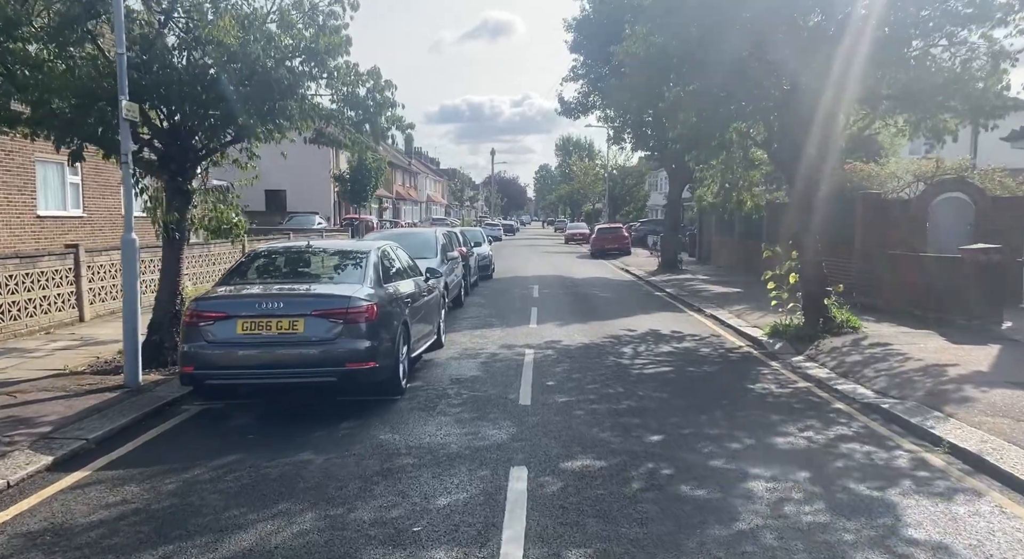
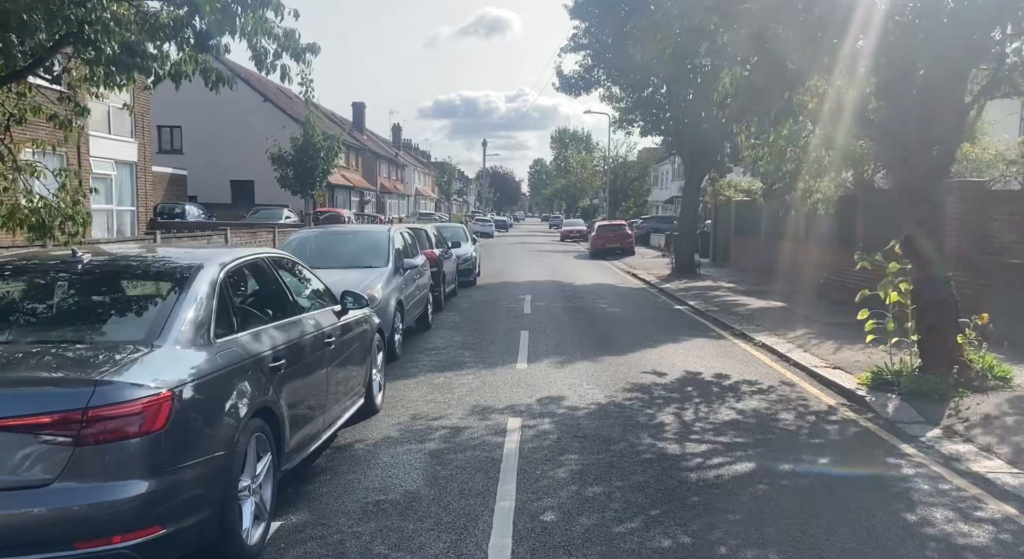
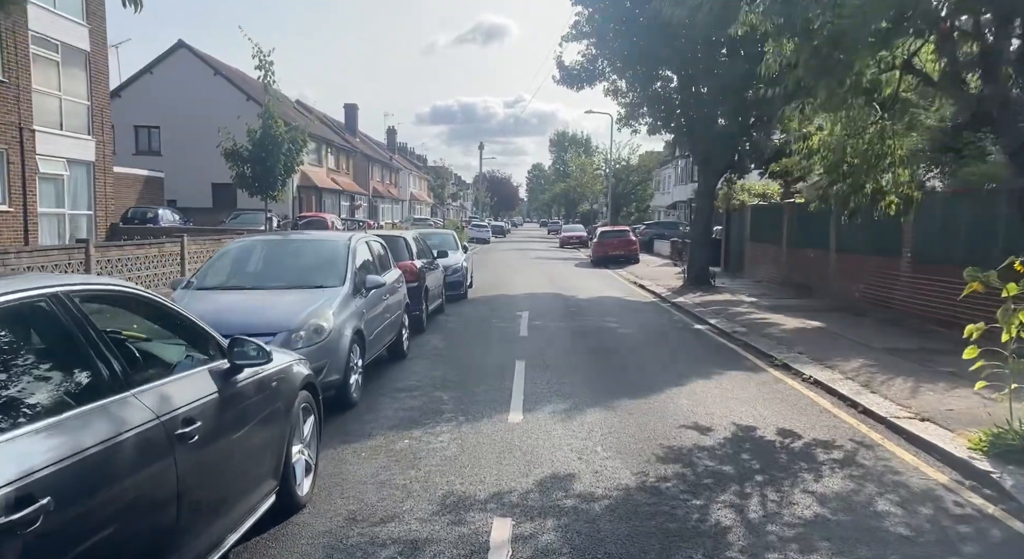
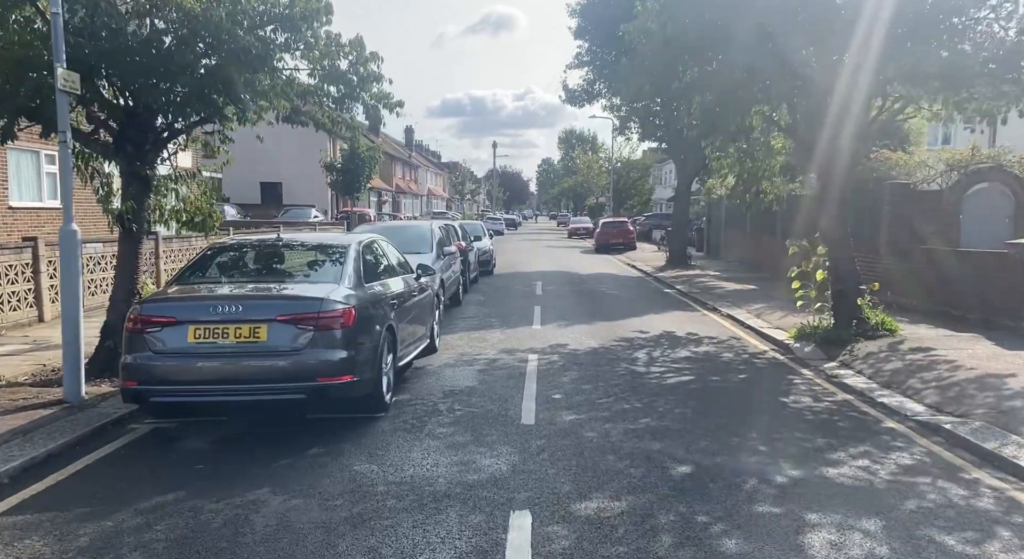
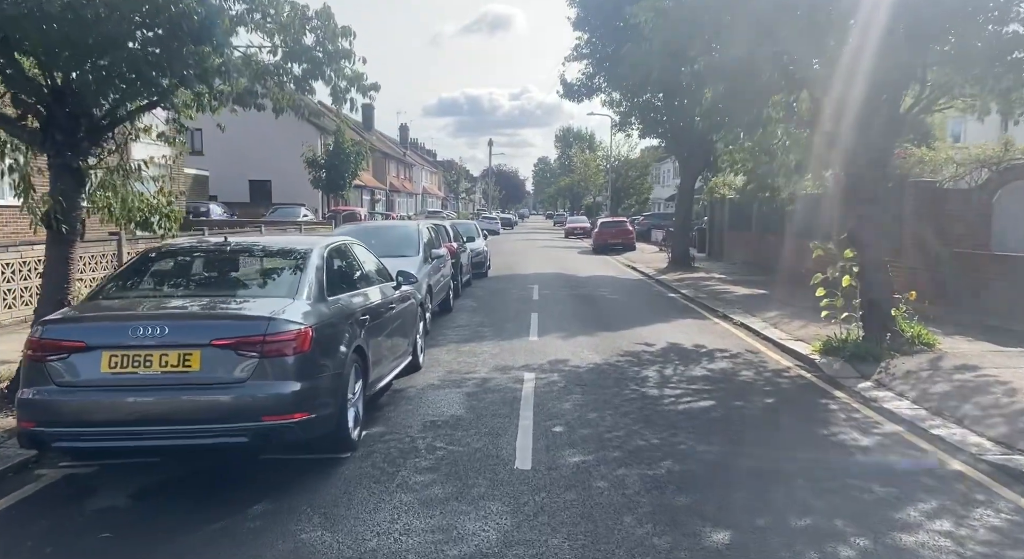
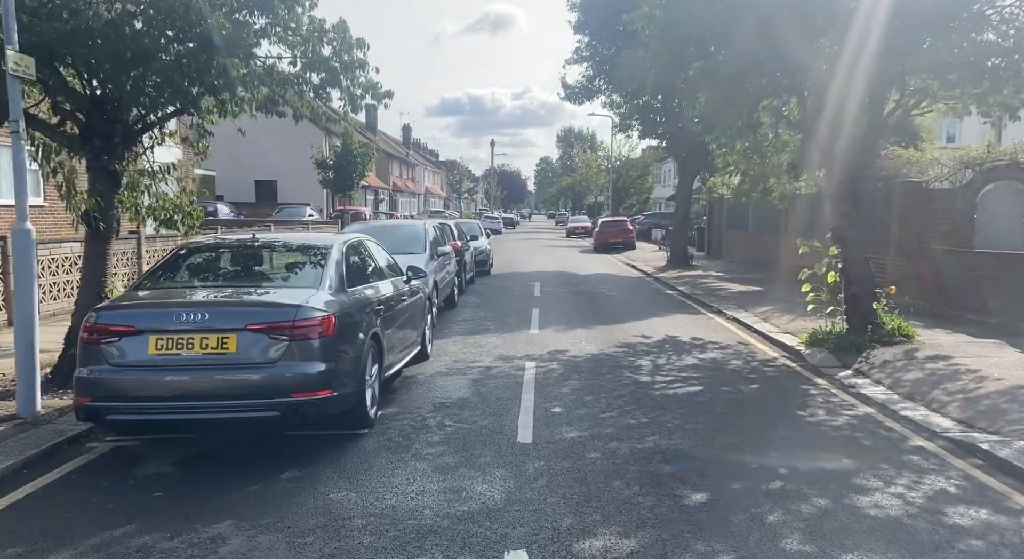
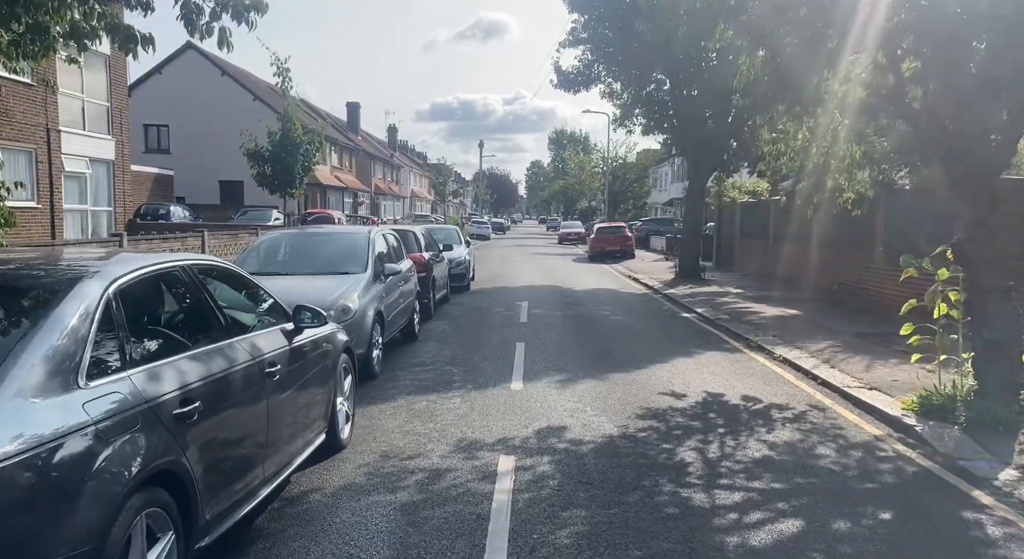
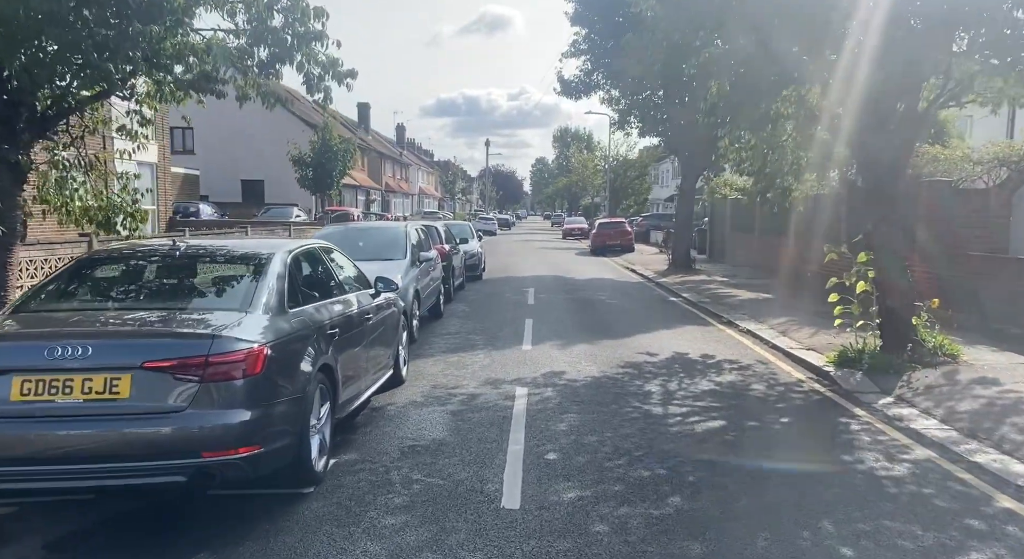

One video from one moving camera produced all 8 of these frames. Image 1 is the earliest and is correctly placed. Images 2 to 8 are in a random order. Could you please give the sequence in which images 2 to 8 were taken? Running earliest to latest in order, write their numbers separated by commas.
4, 6, 5, 8, 2, 7, 3
